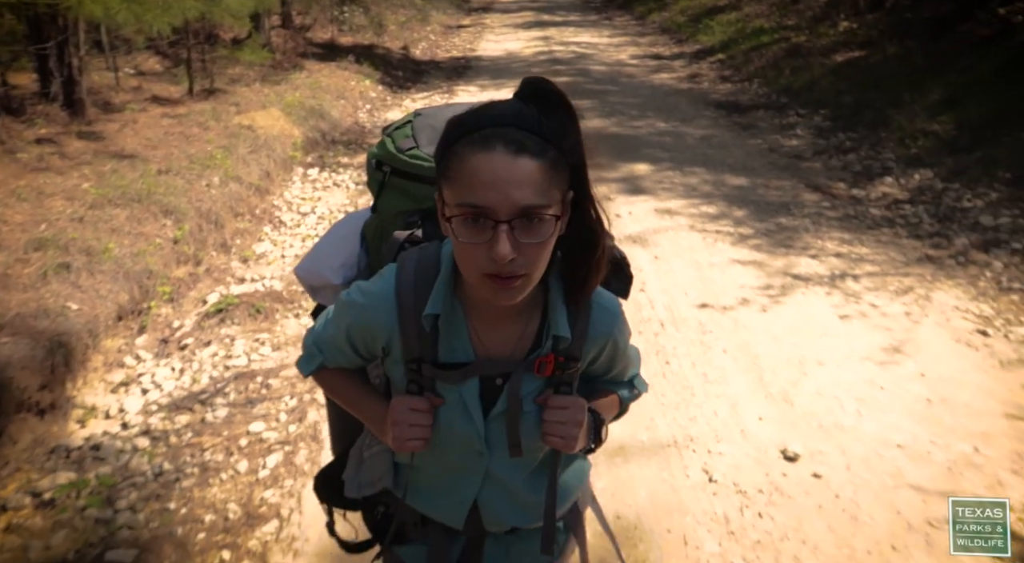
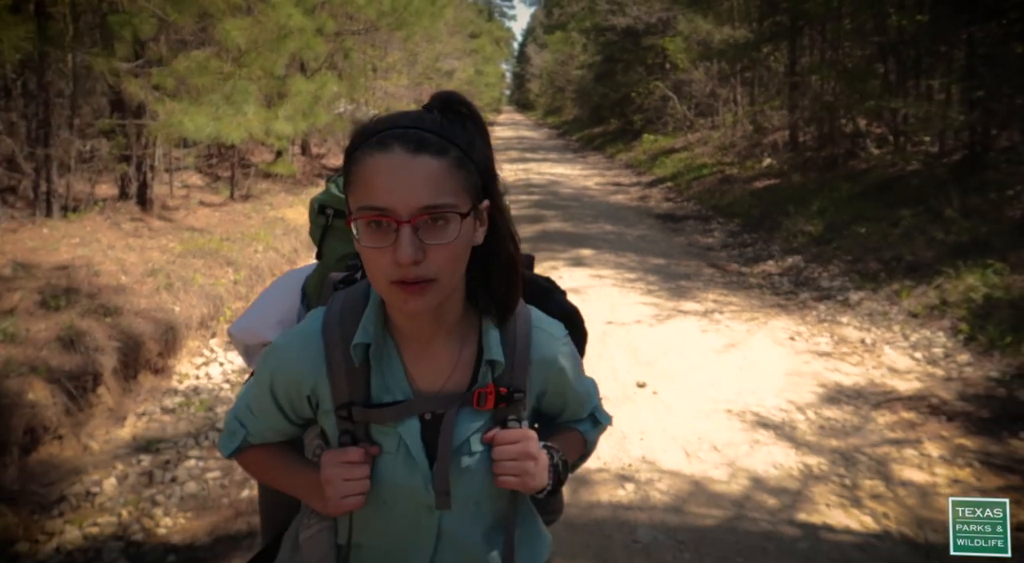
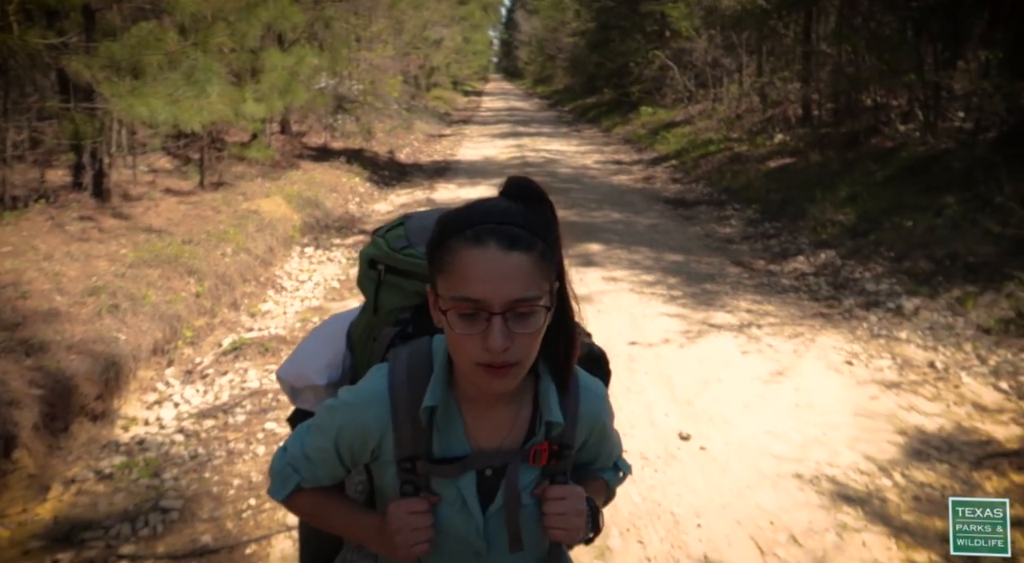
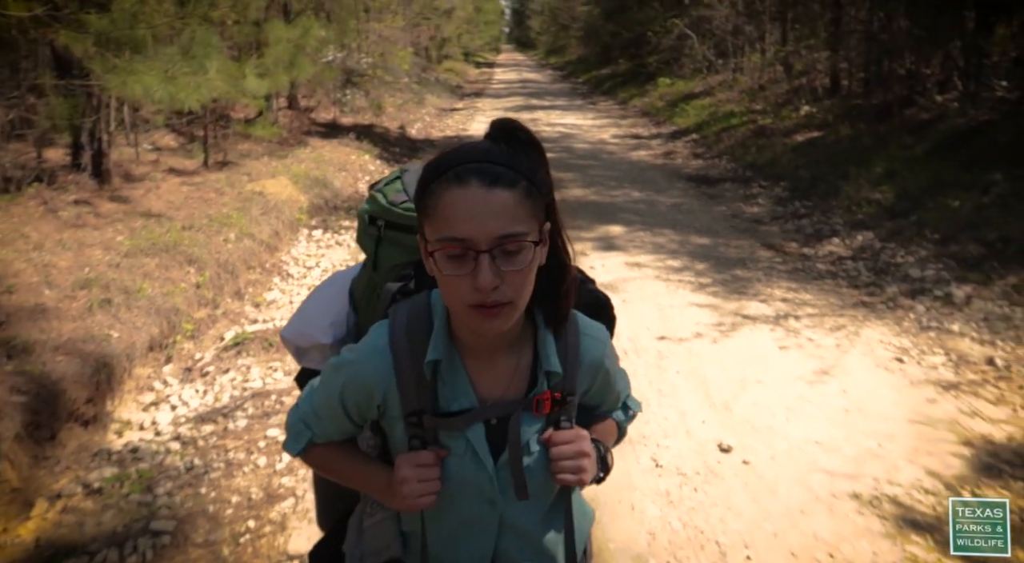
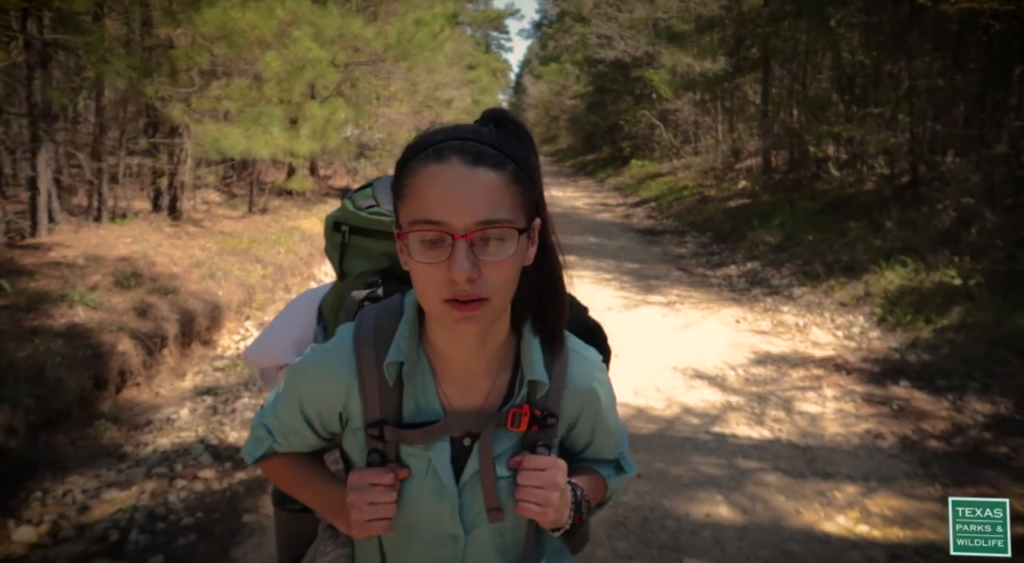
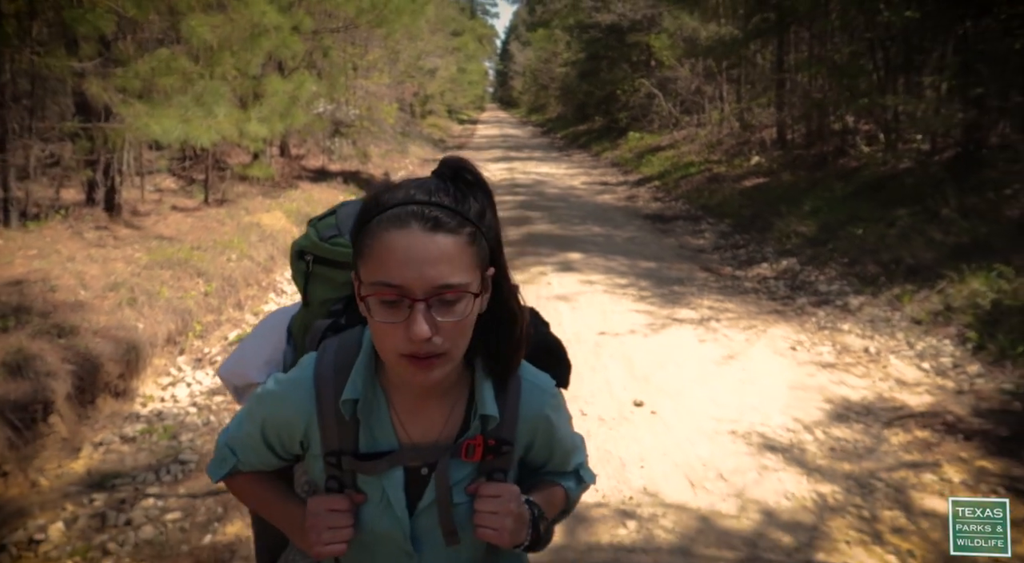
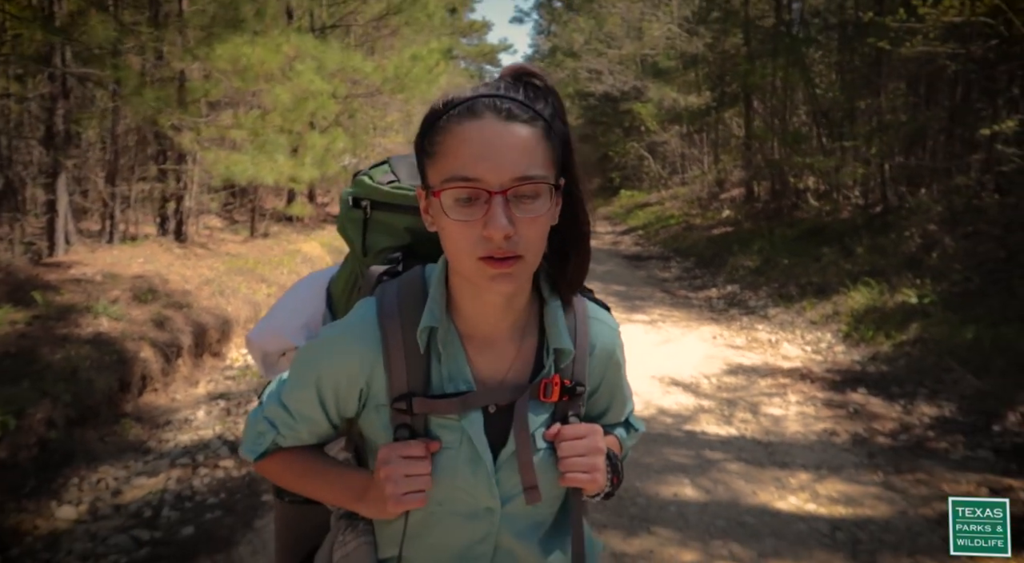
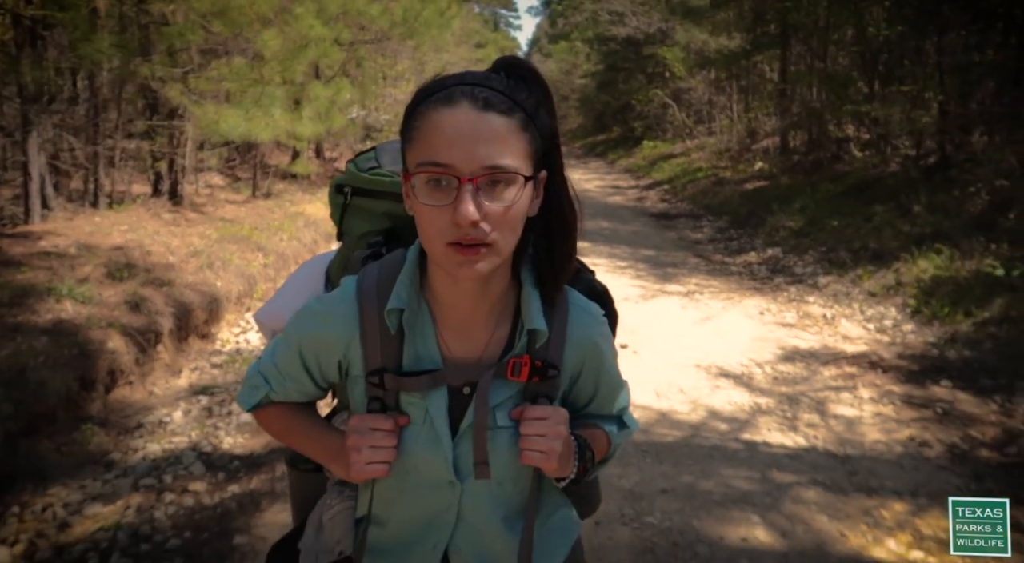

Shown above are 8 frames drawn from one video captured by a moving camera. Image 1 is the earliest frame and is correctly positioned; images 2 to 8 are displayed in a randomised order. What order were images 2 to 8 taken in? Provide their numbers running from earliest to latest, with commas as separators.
4, 3, 6, 2, 8, 5, 7
